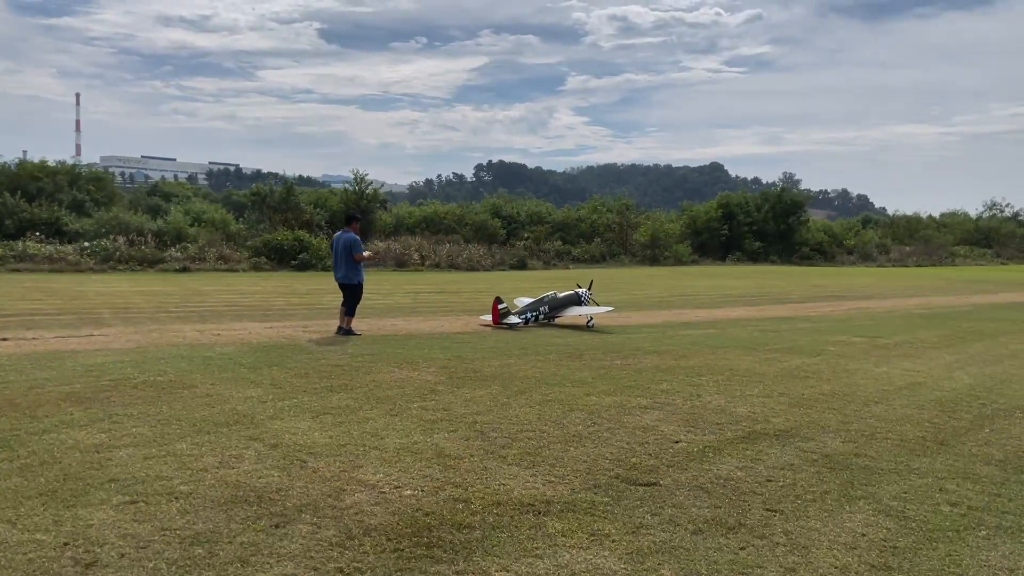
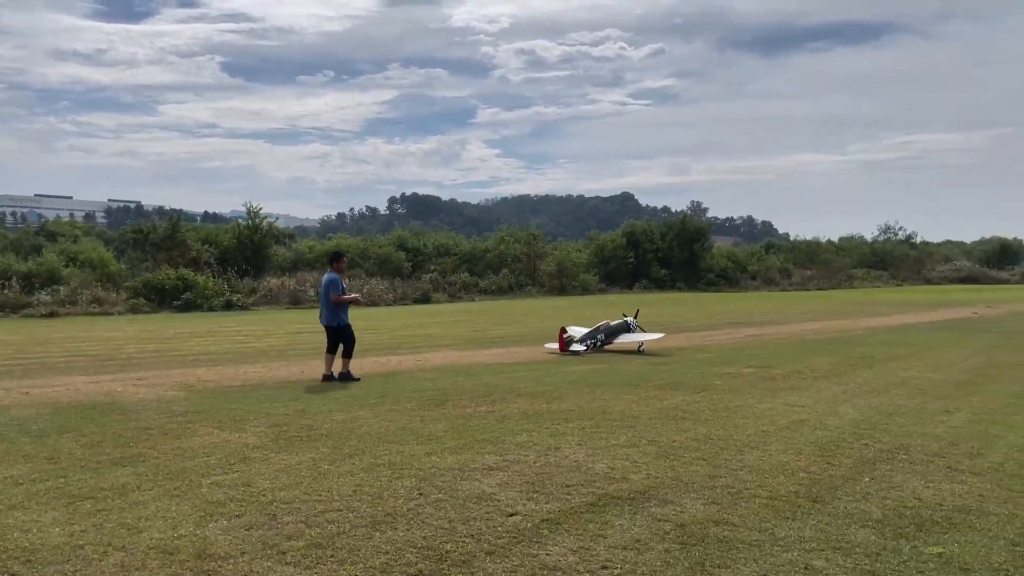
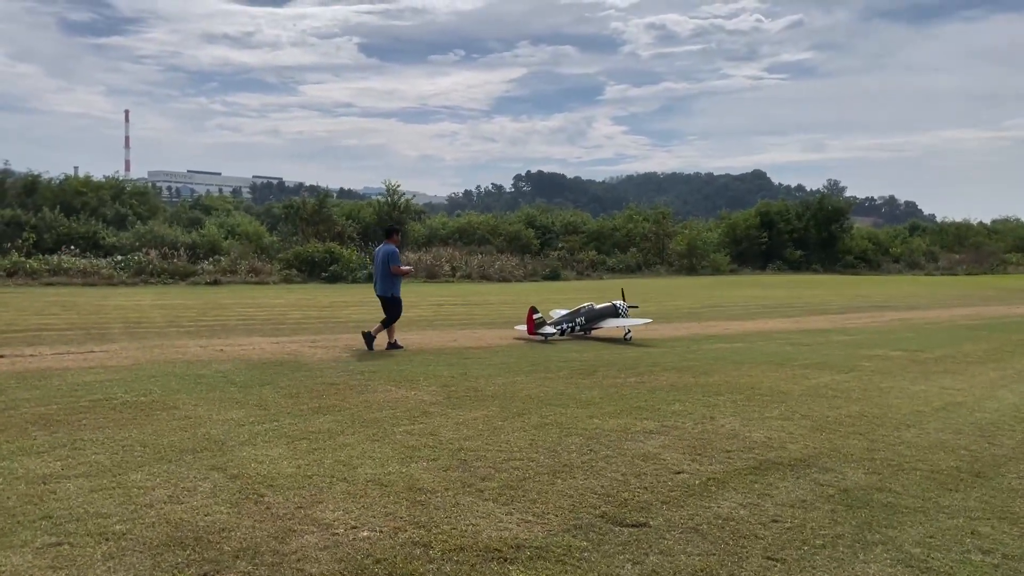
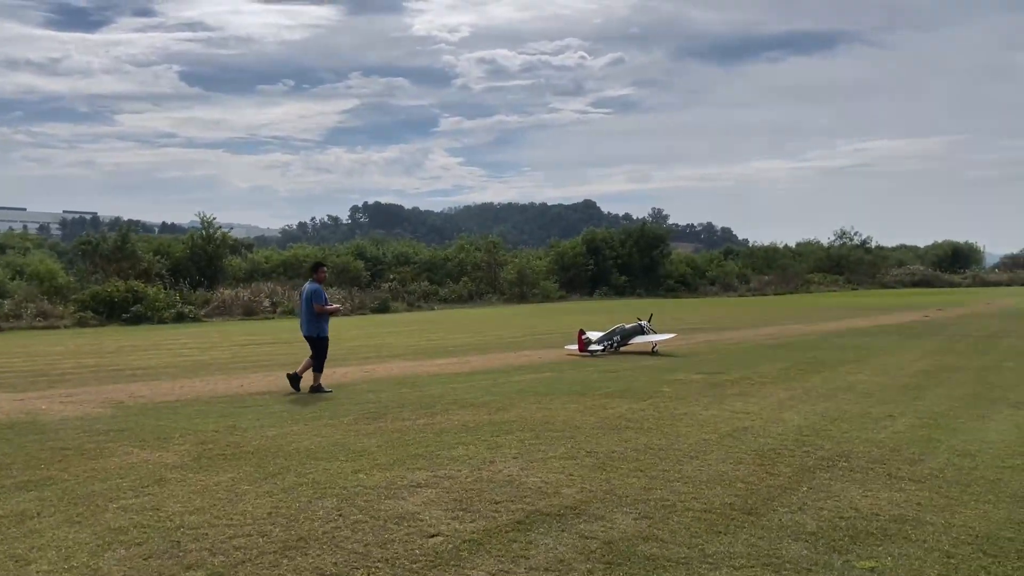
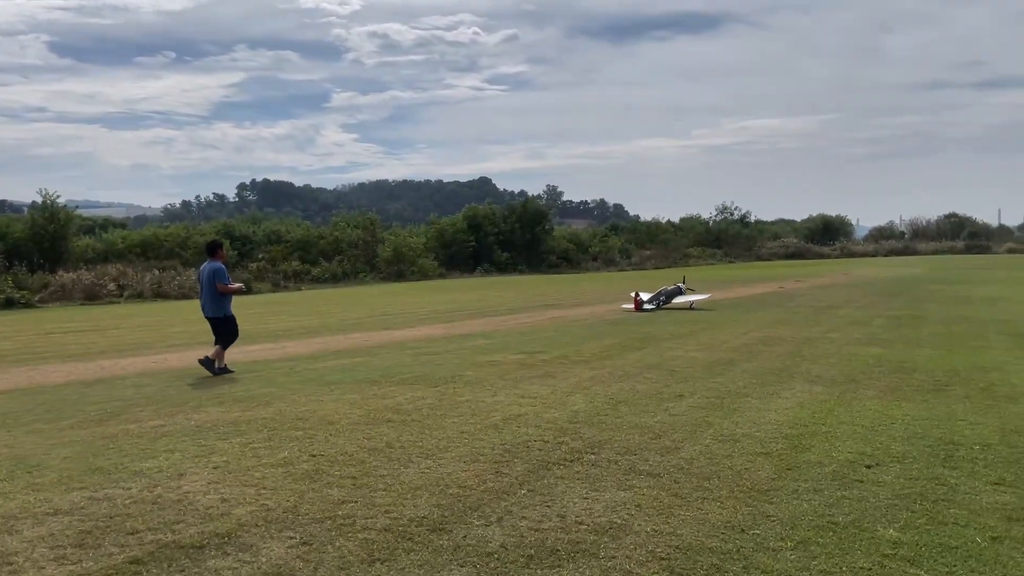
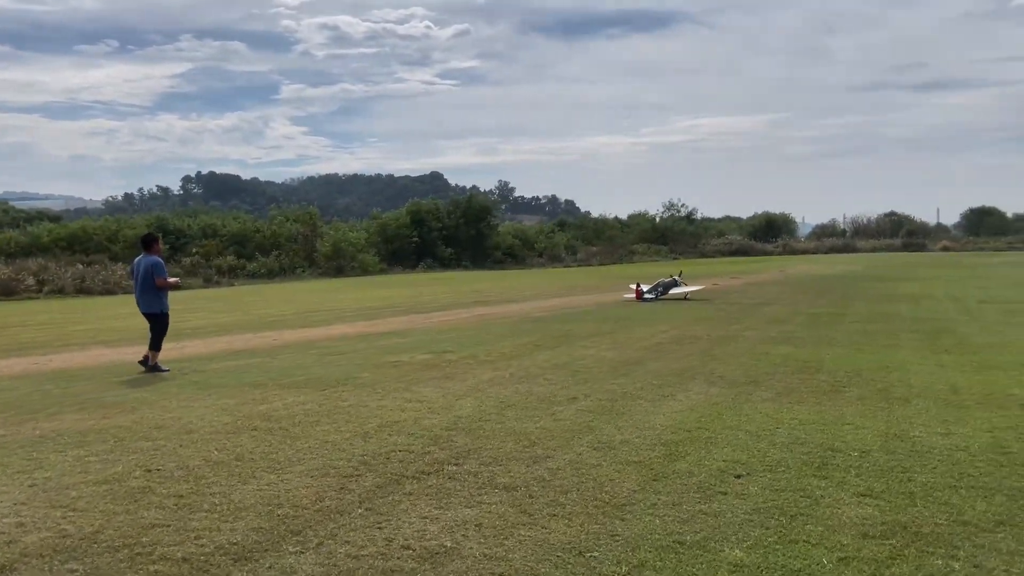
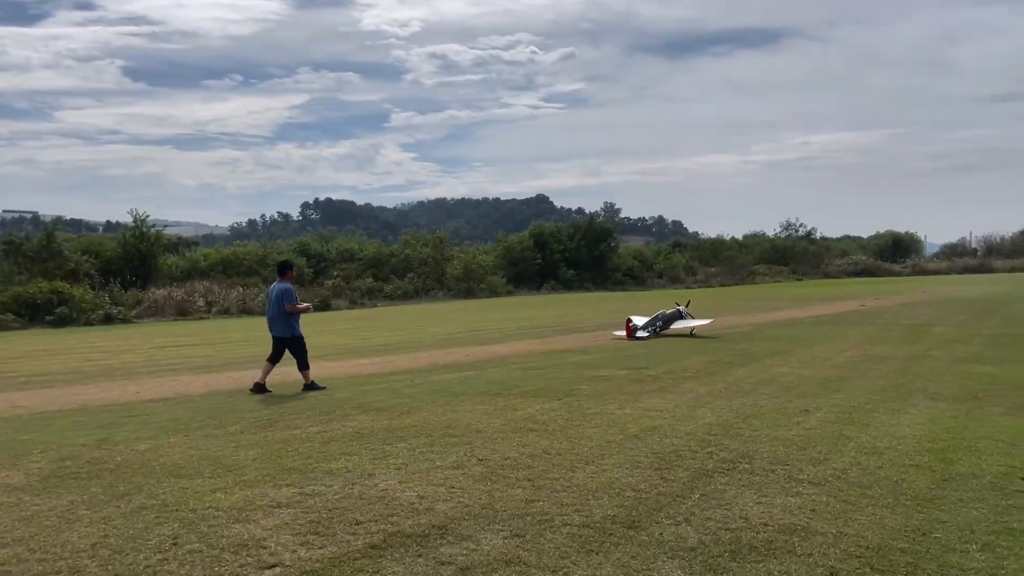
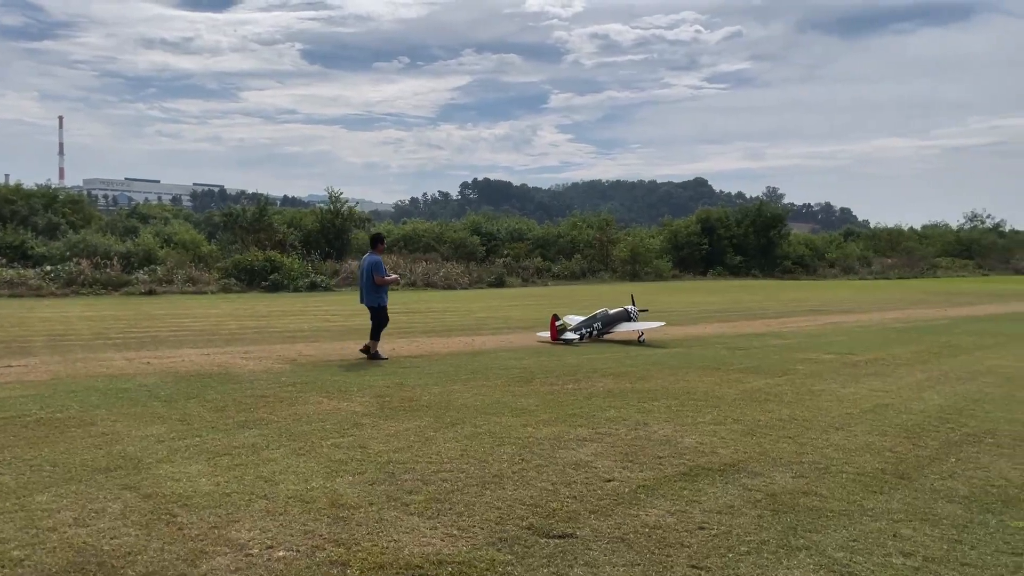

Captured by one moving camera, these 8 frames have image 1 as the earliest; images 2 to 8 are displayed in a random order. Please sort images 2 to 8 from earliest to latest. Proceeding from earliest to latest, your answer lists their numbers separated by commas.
3, 8, 2, 4, 7, 5, 6
